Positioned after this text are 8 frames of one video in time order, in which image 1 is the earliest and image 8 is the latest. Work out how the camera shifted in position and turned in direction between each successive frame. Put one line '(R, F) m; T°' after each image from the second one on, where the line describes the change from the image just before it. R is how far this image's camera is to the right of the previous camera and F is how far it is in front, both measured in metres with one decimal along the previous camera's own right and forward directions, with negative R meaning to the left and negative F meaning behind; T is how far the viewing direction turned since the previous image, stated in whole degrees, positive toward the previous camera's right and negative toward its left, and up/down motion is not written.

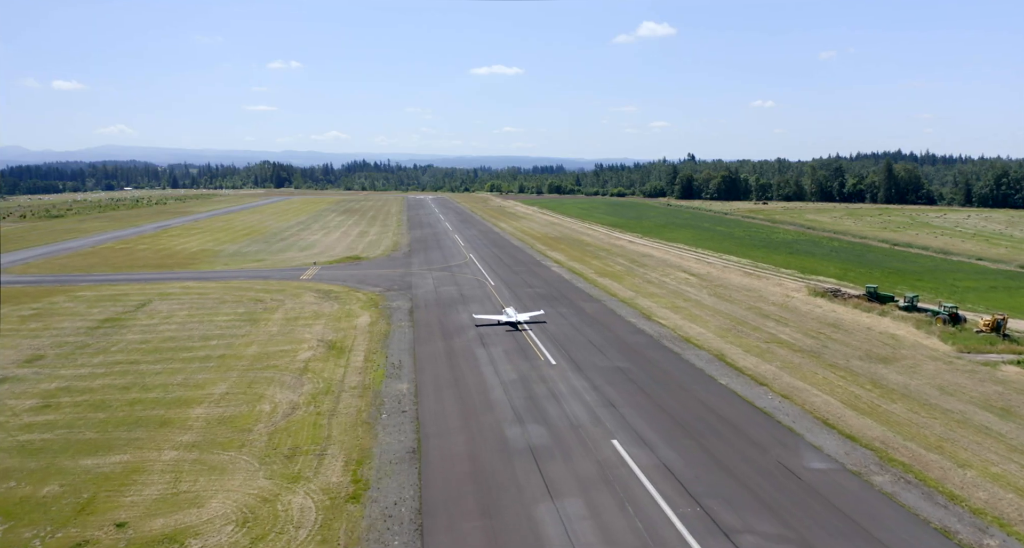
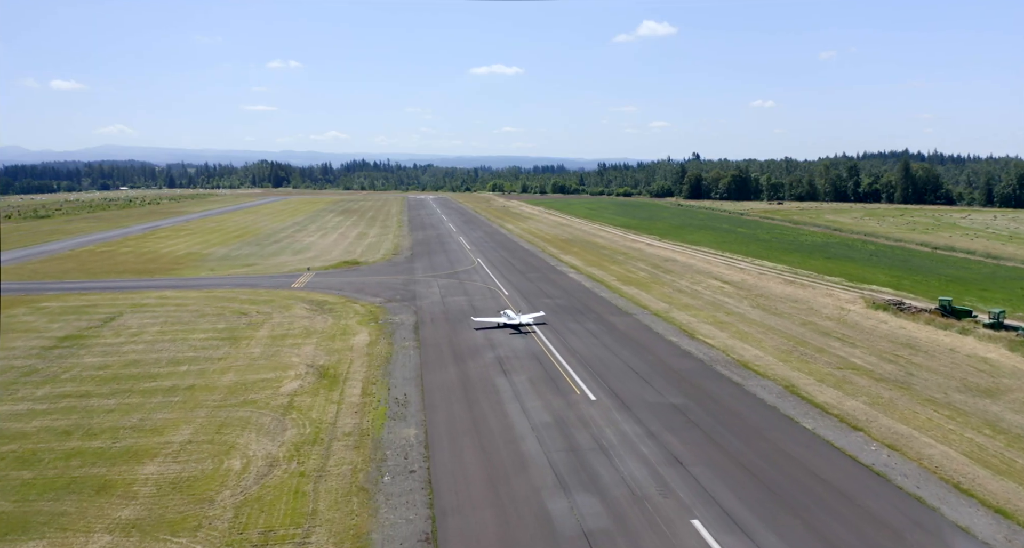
(-1.1, +5.9) m; 0°
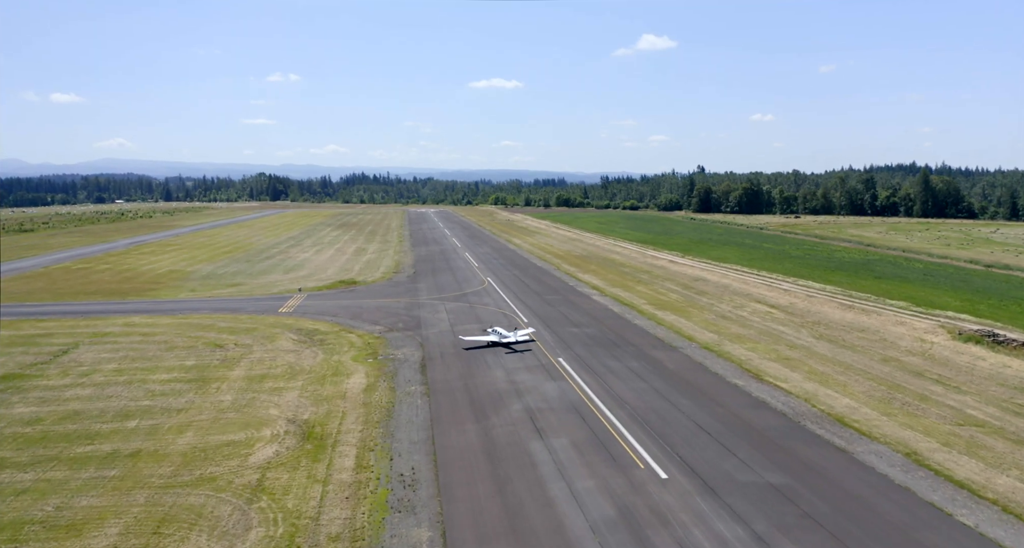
(-1.2, +6.6) m; 0°
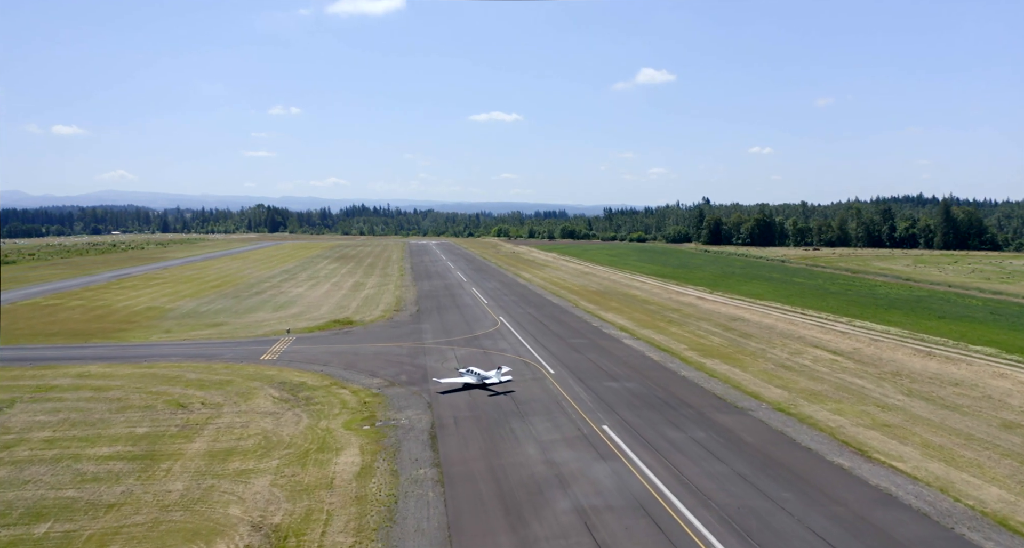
(-1.2, +6.6) m; 0°
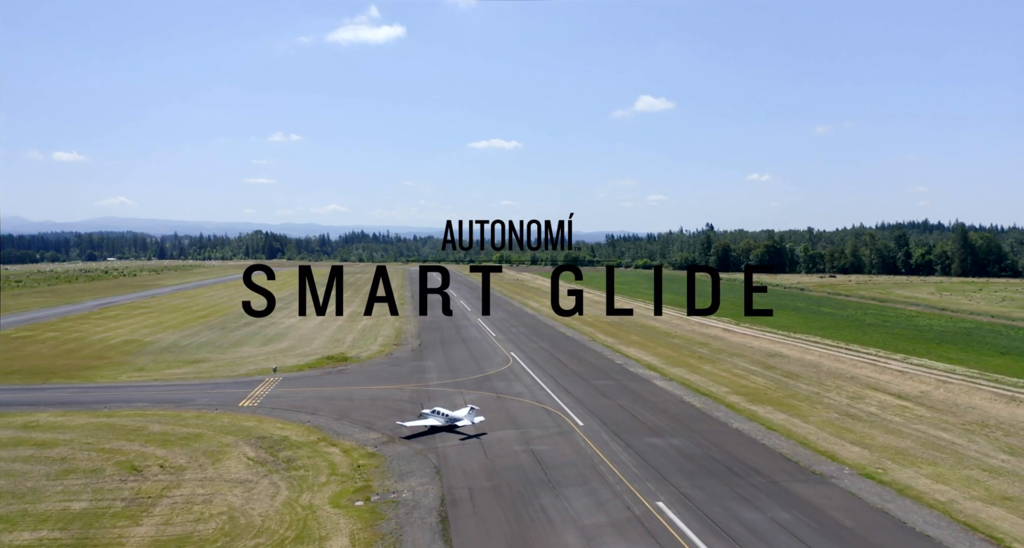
(-0.9, +5.3) m; 0°
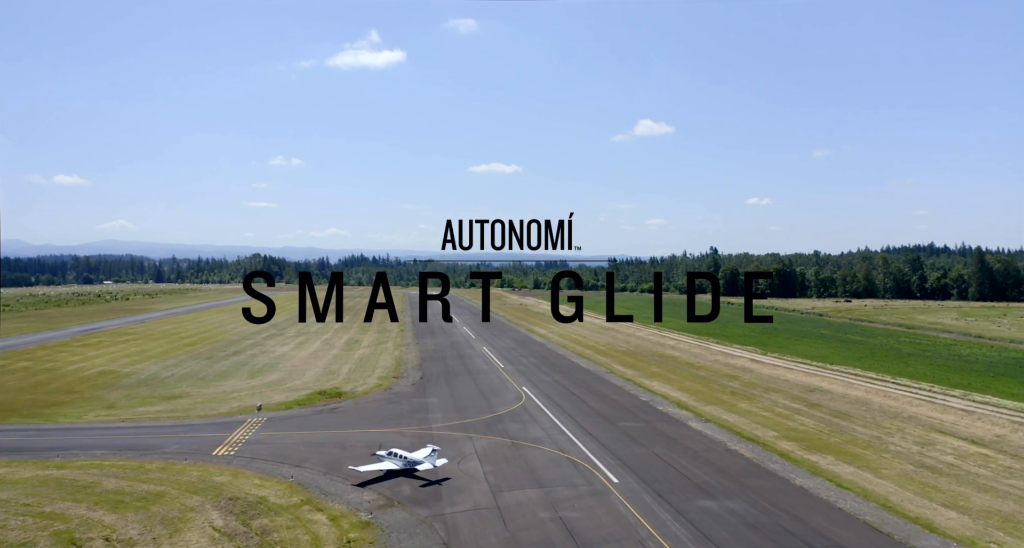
(-0.7, +4.6) m; 0°
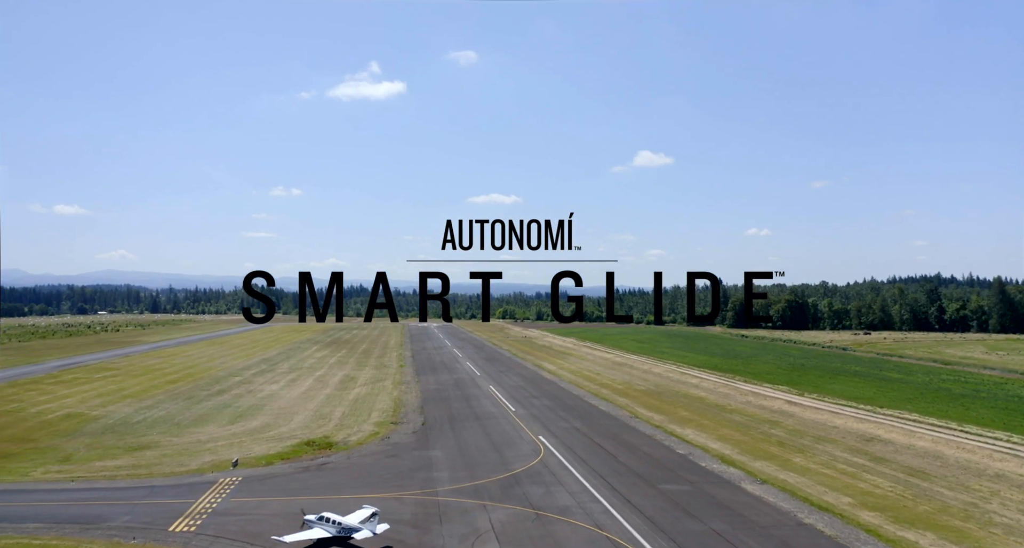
(-0.9, +5.2) m; 0°
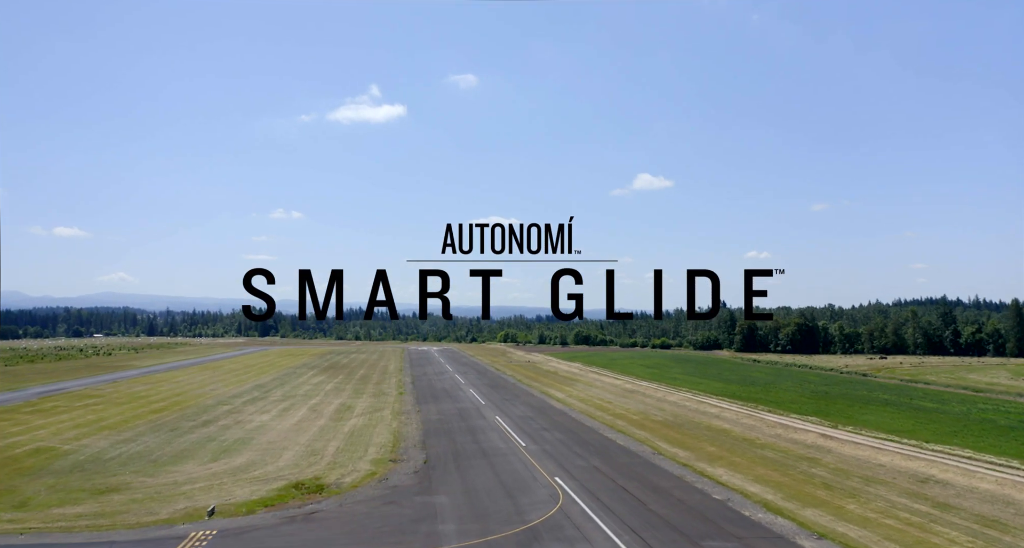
(-0.6, +3.9) m; 0°
